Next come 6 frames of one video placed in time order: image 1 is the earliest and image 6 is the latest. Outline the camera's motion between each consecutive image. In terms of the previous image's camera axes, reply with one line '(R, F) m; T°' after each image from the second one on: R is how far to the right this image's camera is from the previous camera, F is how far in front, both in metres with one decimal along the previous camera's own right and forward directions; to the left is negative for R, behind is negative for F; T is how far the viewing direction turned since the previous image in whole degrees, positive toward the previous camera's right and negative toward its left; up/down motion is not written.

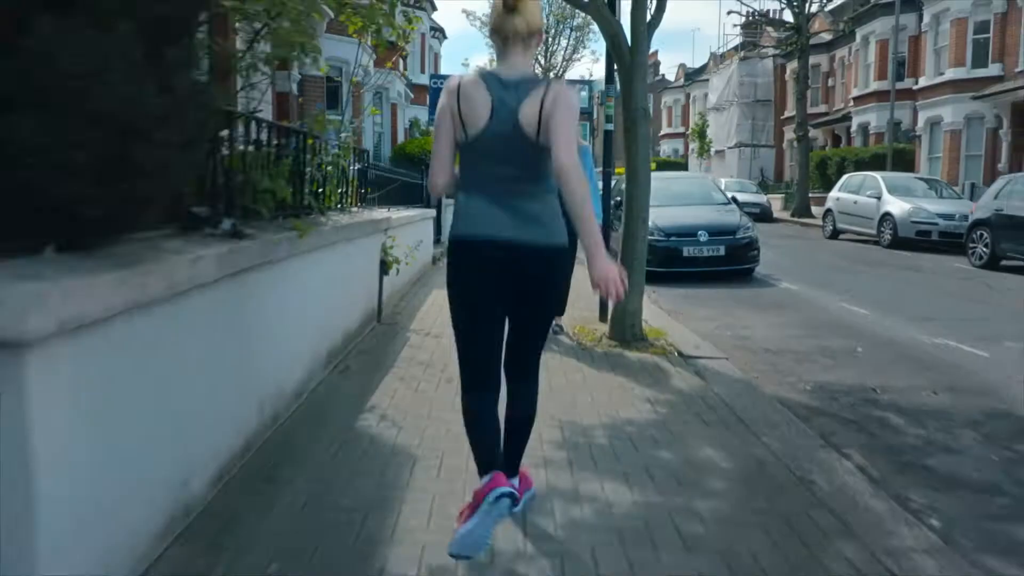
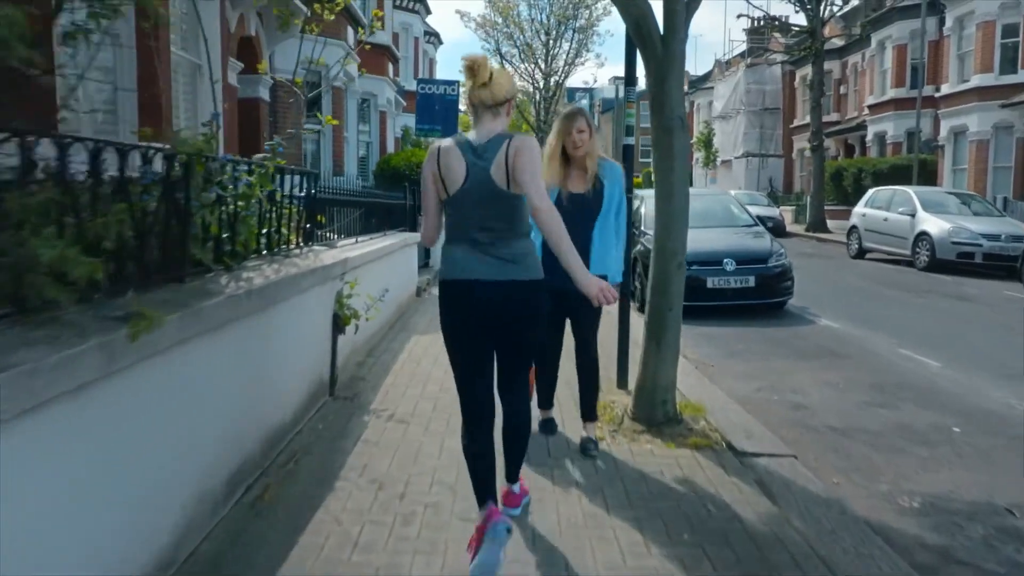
(0.0, +1.9) m; 0°
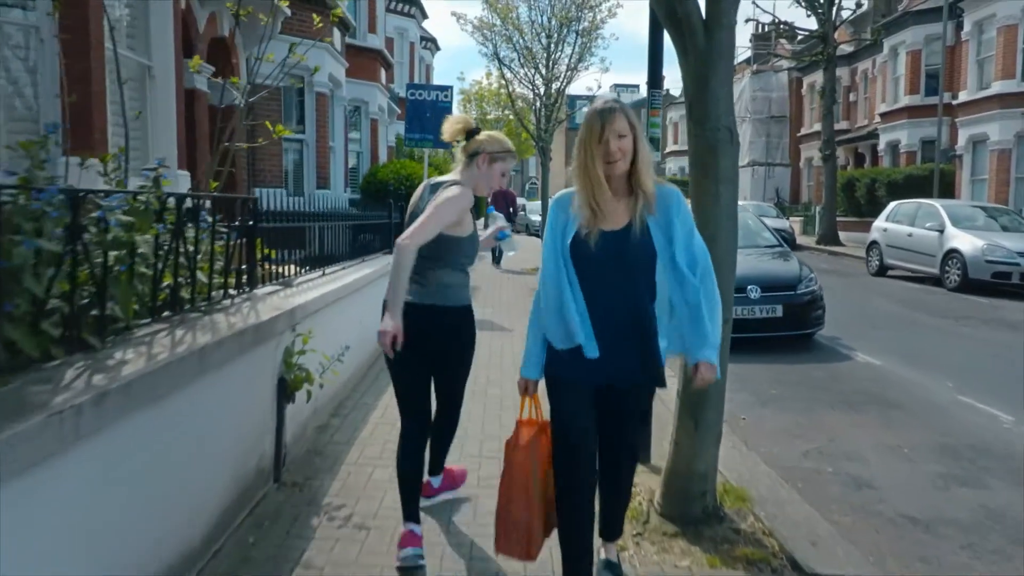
(0.0, +1.3) m; 0°
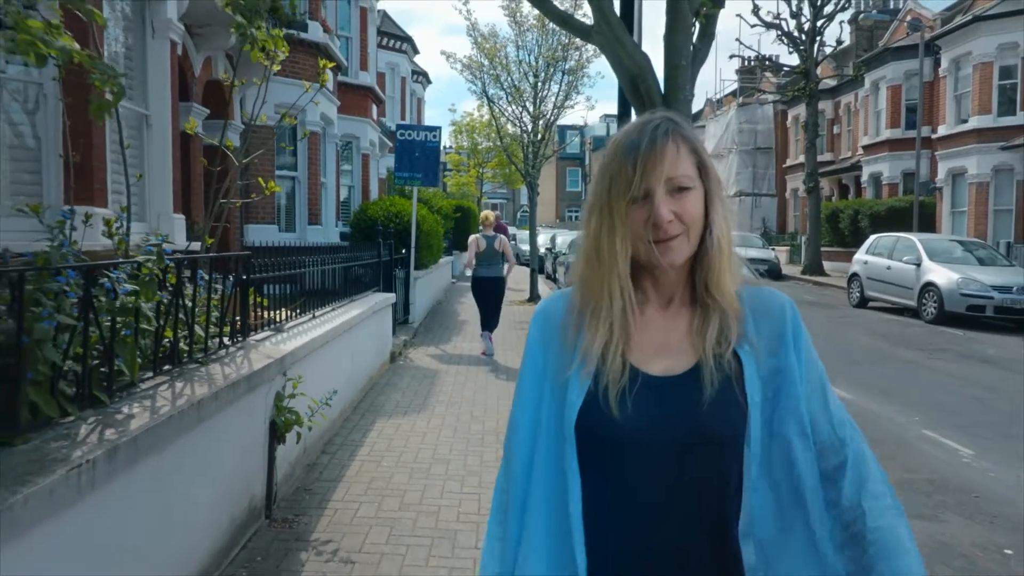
(+0.1, -0.4) m; +1°
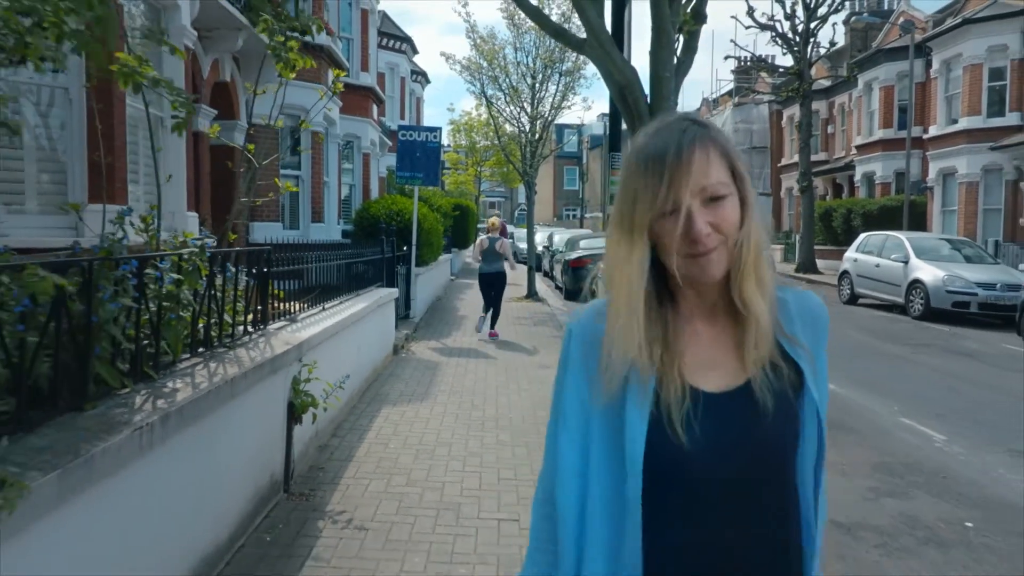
(0.0, -0.4) m; 0°
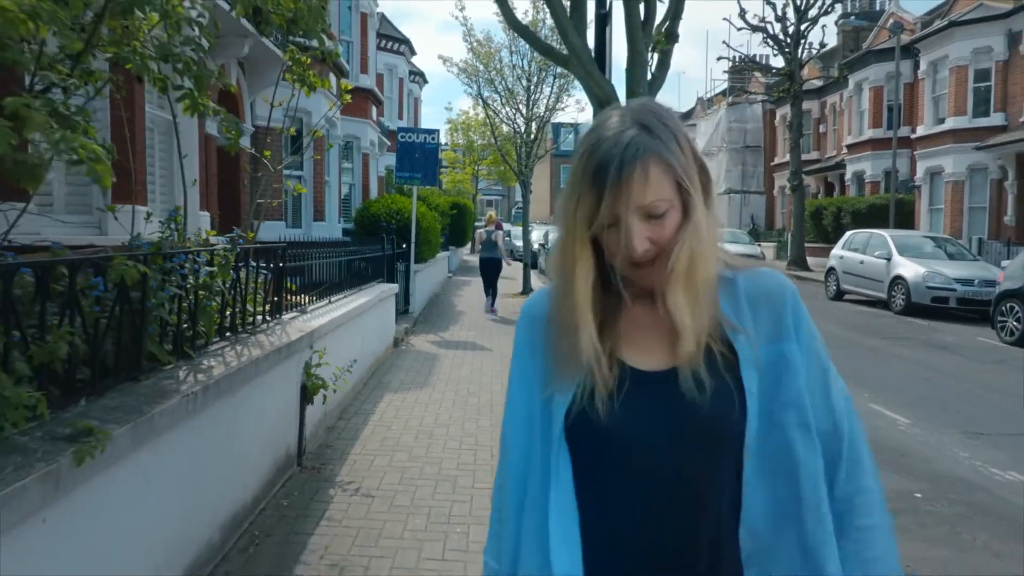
(0.0, -0.6) m; 0°
